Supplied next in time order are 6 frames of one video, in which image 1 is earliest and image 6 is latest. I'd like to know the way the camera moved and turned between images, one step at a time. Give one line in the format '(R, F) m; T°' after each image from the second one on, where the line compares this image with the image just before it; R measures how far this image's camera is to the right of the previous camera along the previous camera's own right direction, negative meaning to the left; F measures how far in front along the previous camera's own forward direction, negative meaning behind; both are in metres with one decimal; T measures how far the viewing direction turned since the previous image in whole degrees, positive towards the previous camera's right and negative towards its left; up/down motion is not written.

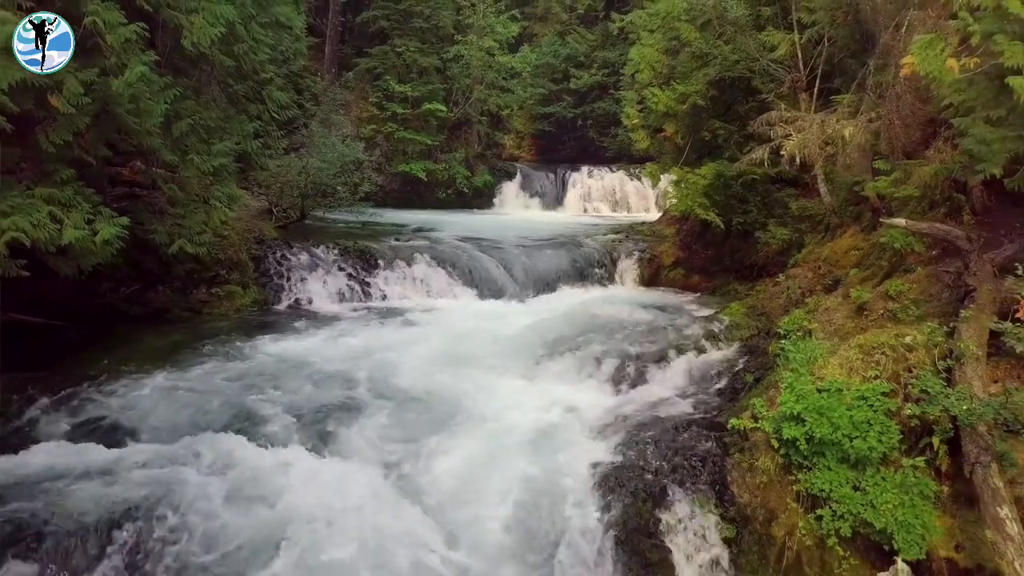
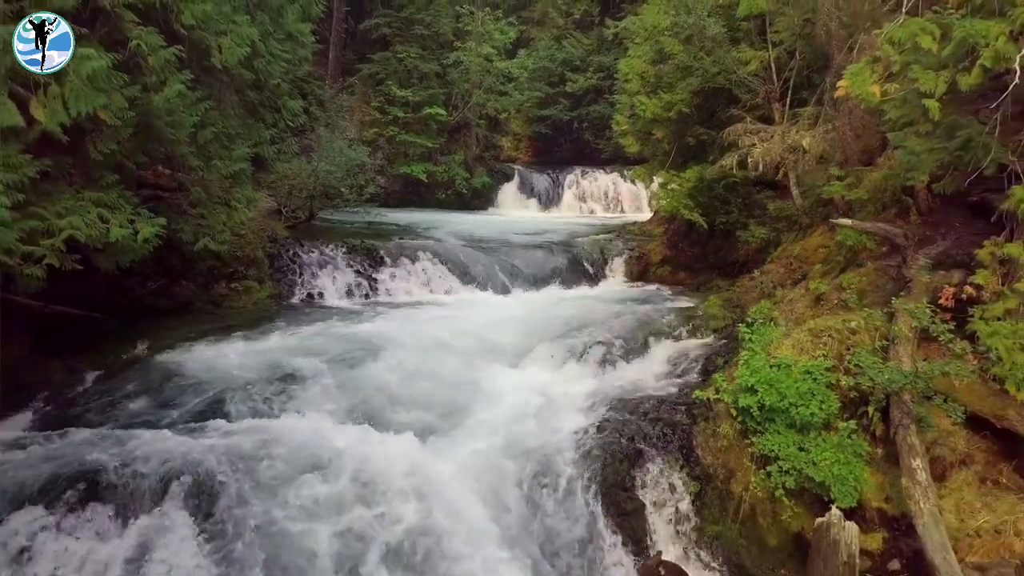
(0.0, -0.7) m; 0°
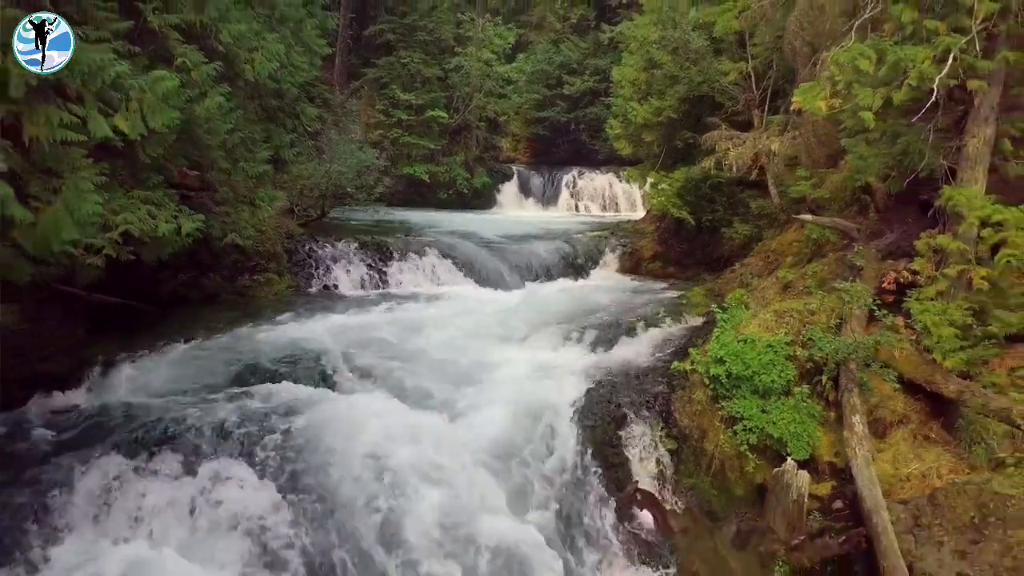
(0.0, -0.8) m; 0°
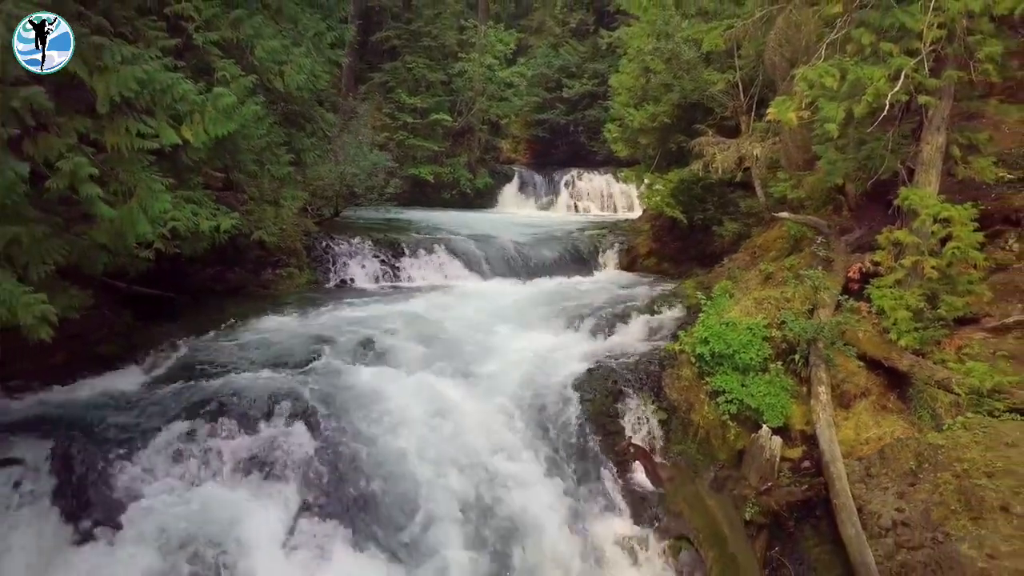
(-0.1, -0.7) m; 0°
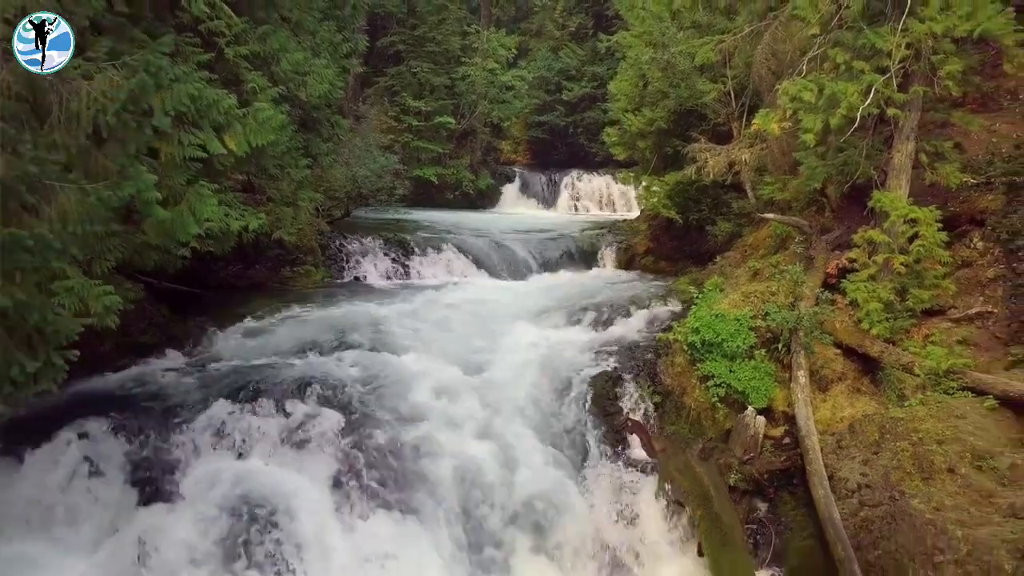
(-0.1, -0.6) m; 0°
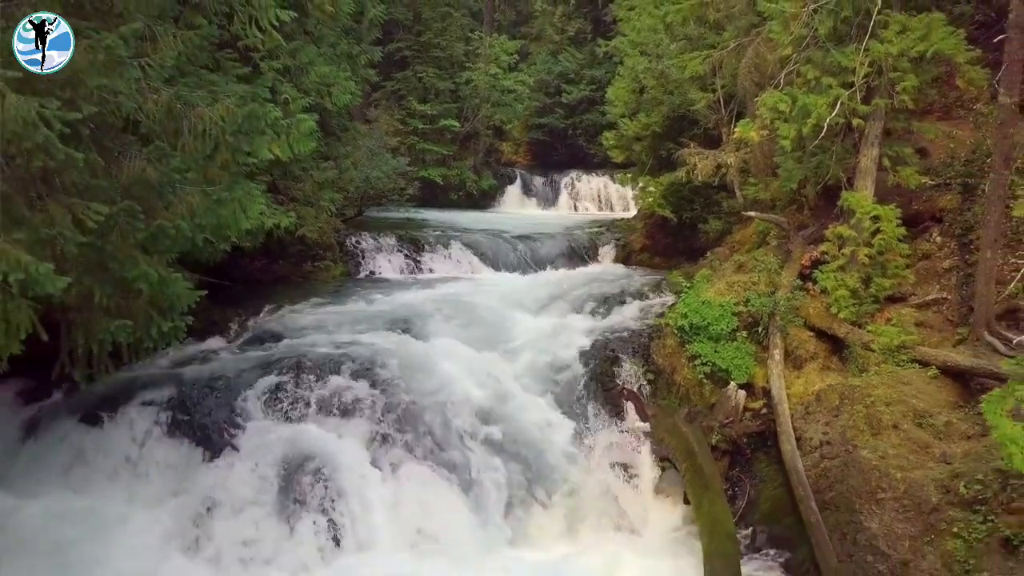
(-0.1, -0.8) m; 0°
